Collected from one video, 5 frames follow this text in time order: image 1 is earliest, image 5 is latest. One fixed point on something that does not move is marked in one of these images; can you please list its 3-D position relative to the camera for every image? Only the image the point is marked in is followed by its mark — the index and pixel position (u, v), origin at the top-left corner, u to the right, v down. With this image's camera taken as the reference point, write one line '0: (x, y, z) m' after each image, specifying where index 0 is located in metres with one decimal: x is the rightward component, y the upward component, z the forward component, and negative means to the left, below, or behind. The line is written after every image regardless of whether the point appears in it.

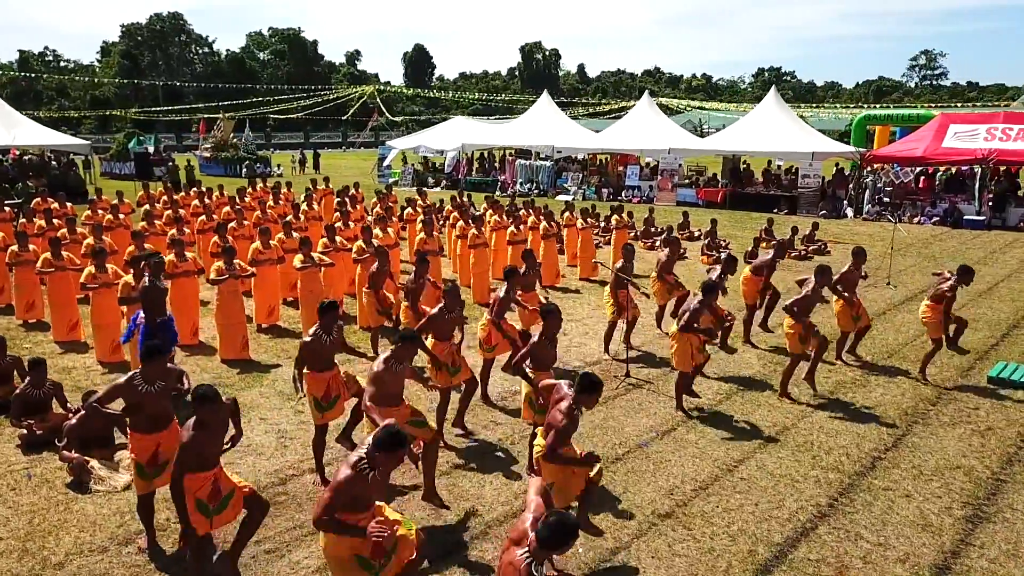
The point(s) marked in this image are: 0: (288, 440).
0: (-2.2, -1.5, +7.9) m
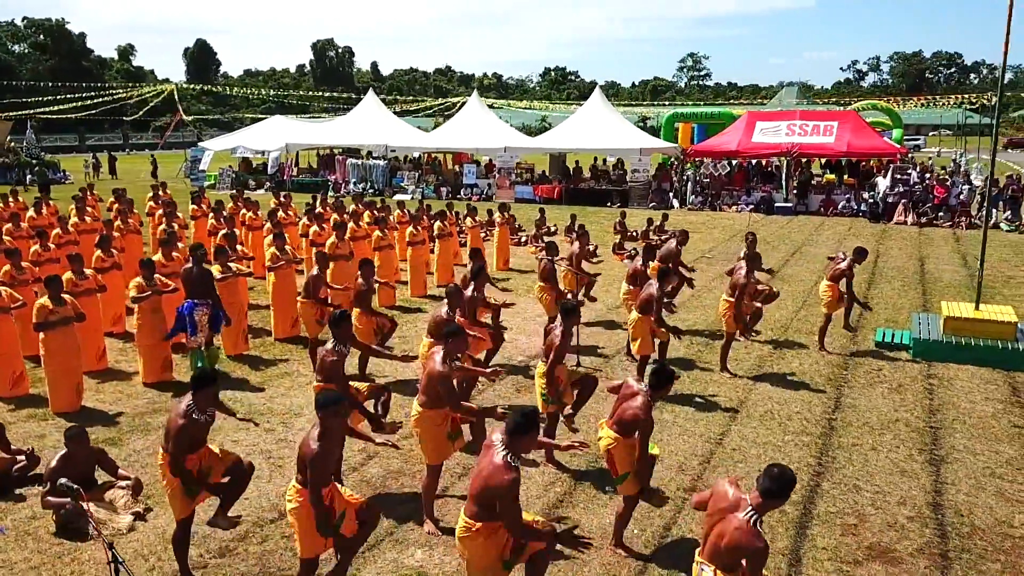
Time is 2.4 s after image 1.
0: (-2.2, -1.6, +7.5) m
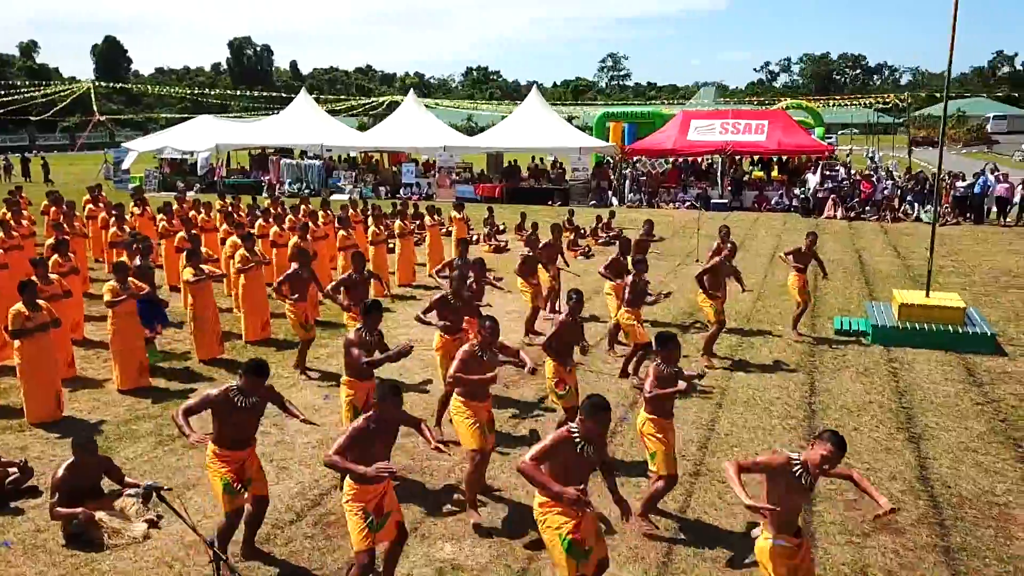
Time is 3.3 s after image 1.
0: (-2.1, -1.6, +7.4) m
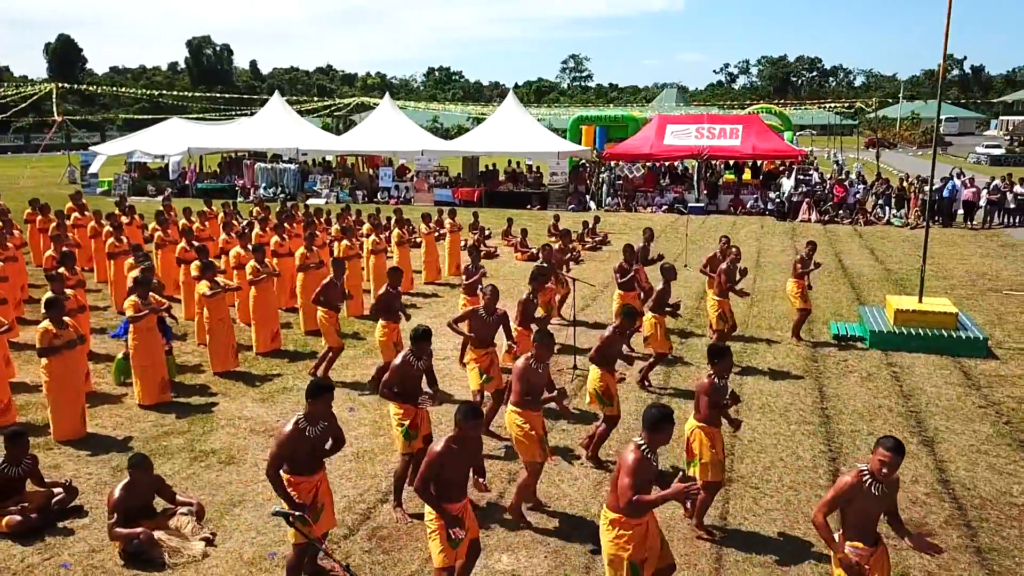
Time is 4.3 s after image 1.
0: (-1.8, -1.7, +7.5) m
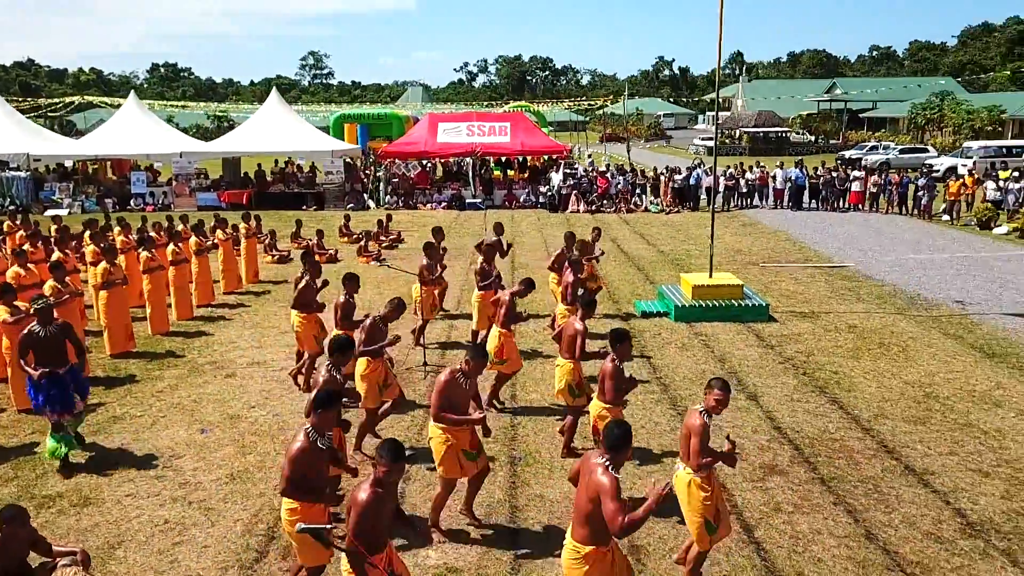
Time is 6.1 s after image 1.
0: (-2.7, -1.9, +7.0) m
